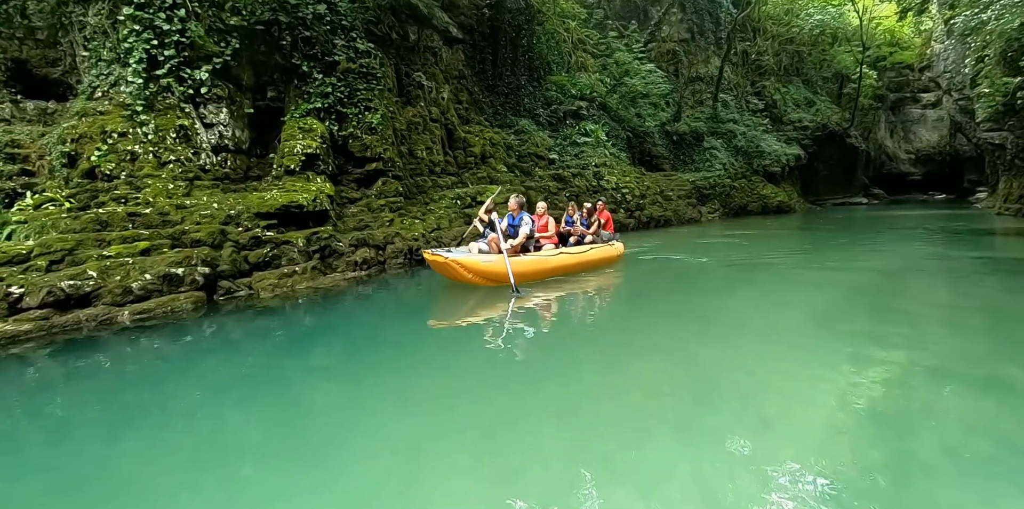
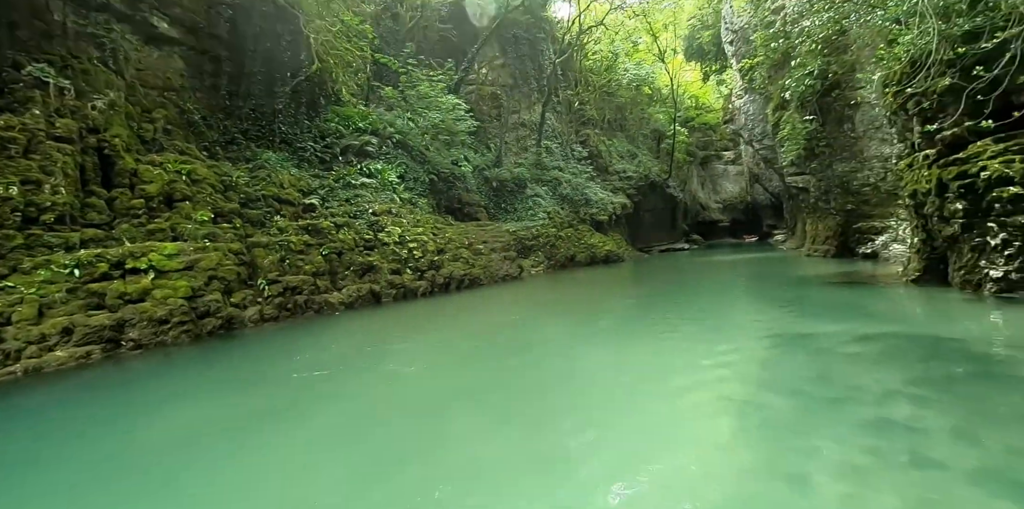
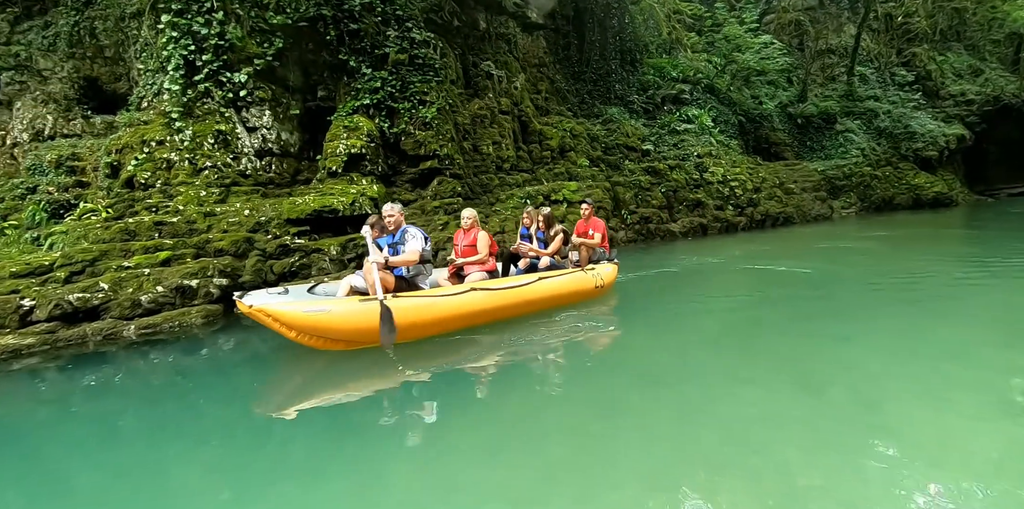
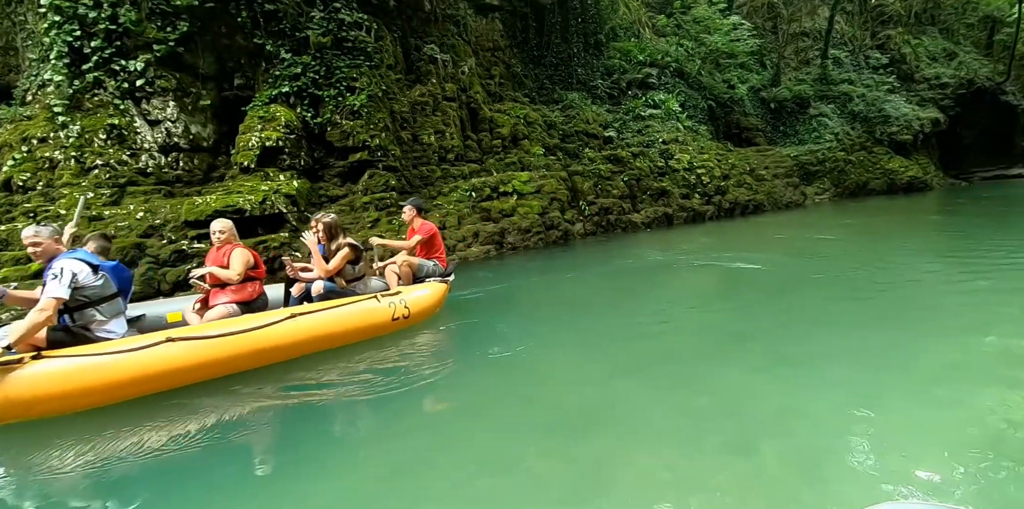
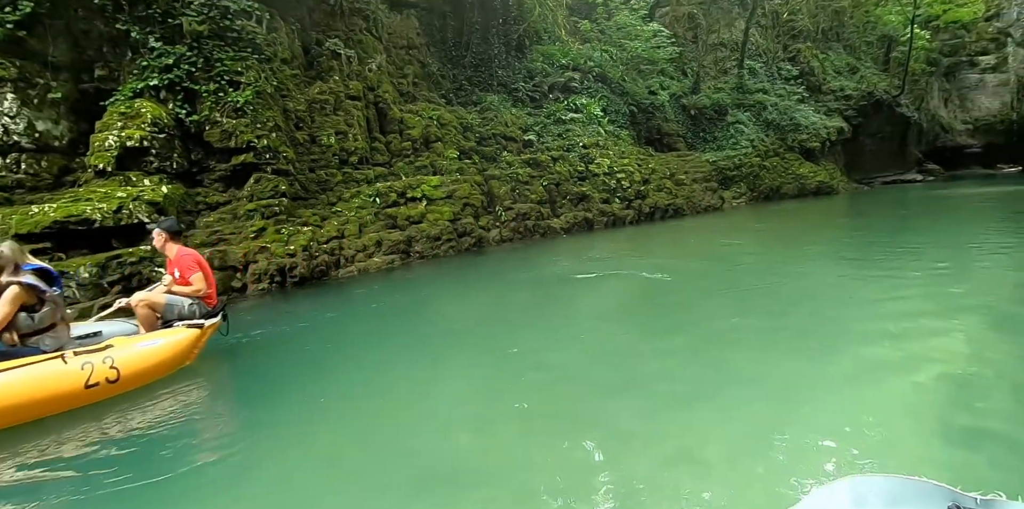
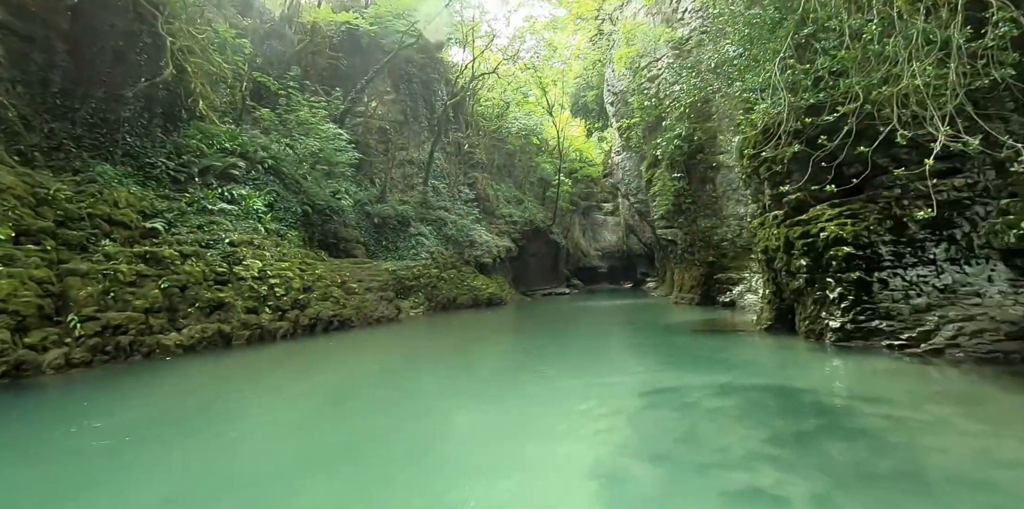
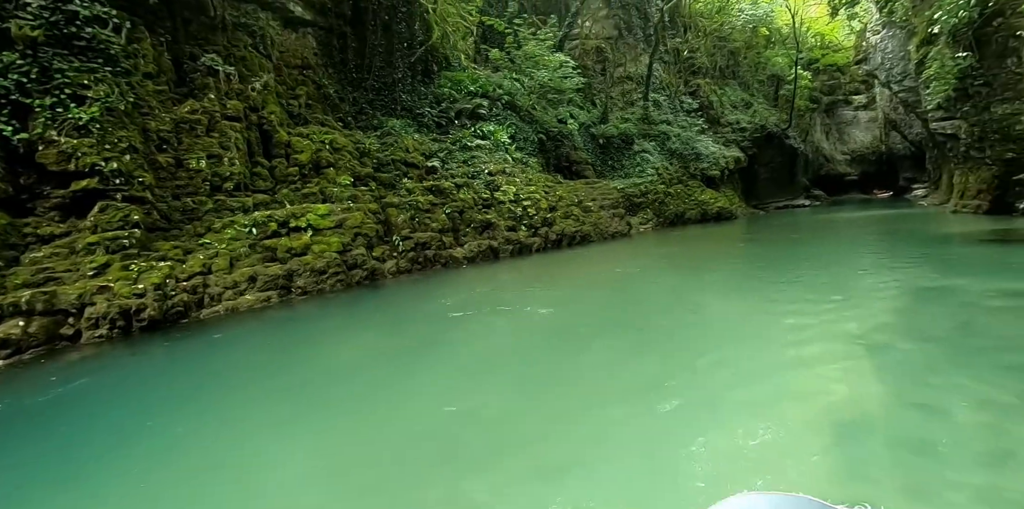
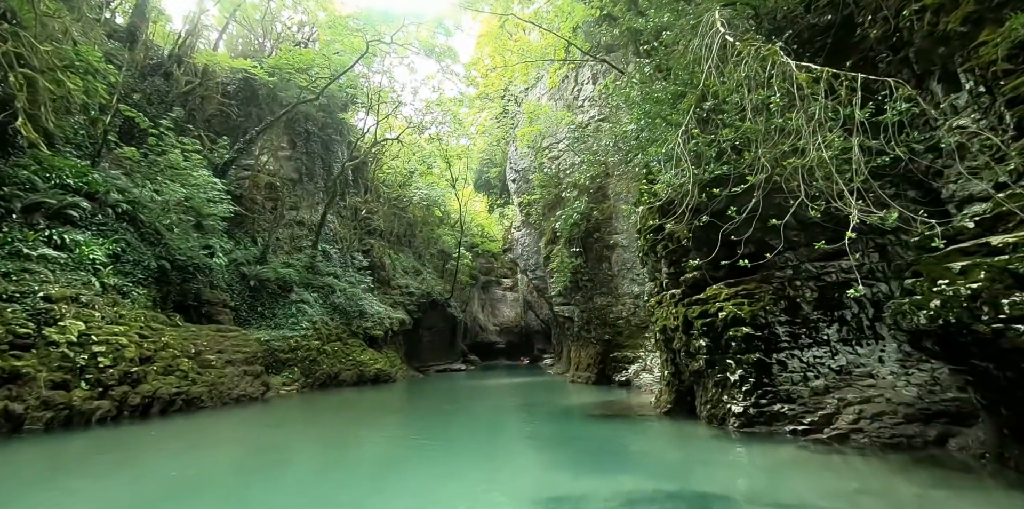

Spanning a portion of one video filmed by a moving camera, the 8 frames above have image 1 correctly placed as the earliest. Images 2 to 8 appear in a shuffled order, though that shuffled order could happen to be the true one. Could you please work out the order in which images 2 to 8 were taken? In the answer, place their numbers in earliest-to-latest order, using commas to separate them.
3, 4, 5, 7, 2, 6, 8
